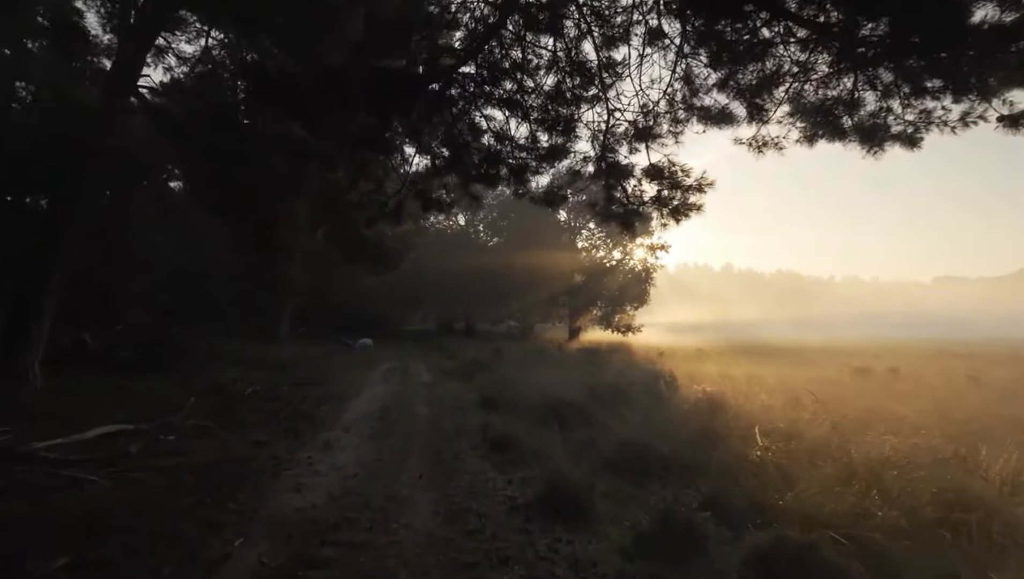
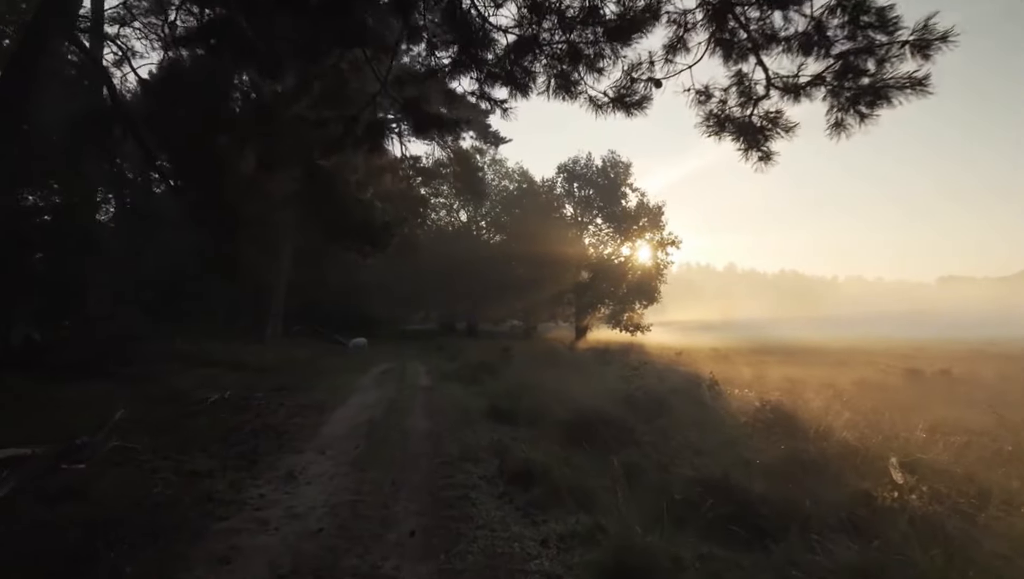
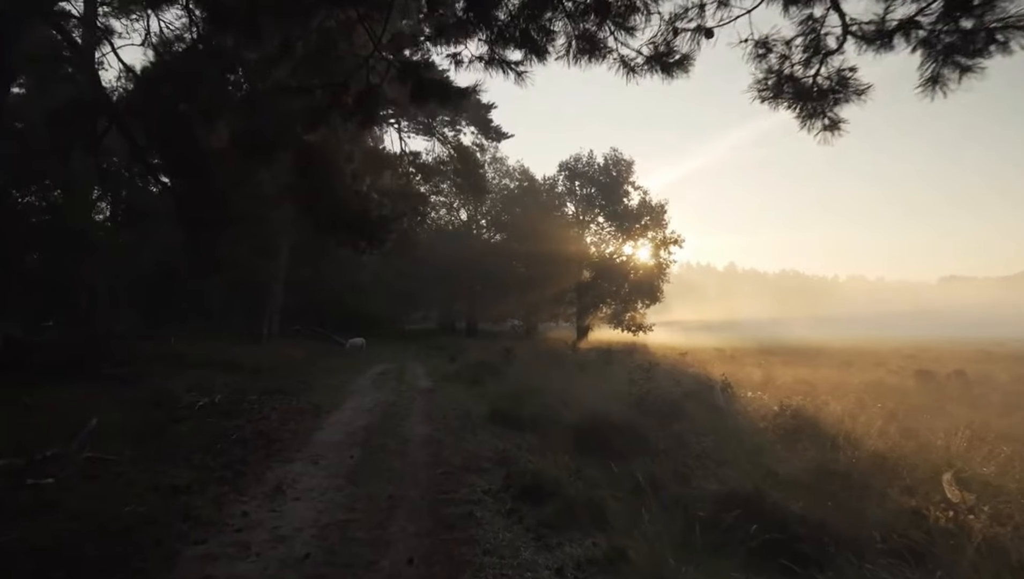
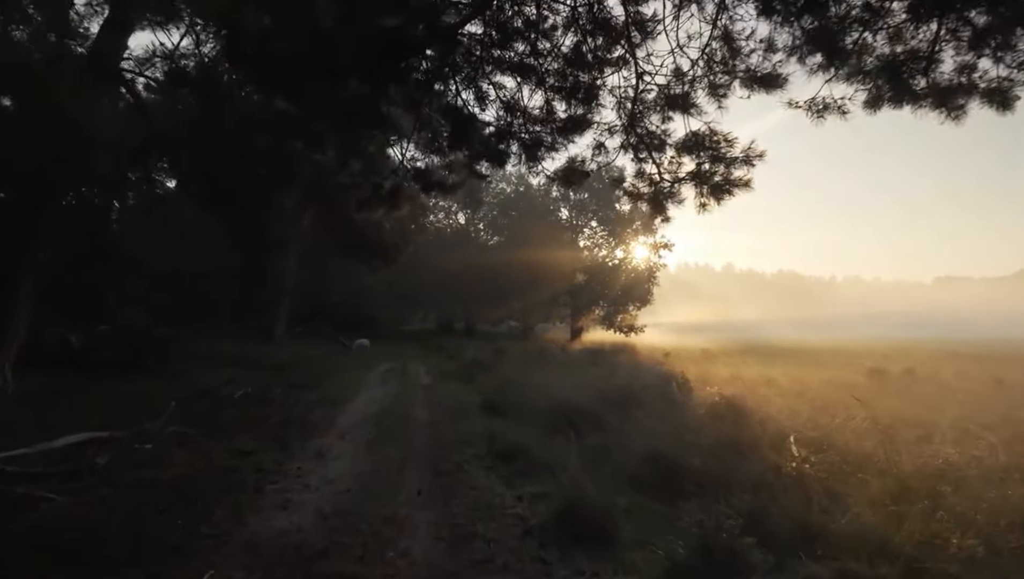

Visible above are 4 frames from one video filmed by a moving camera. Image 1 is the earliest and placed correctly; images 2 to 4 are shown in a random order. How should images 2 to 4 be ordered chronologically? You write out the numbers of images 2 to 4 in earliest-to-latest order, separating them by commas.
4, 2, 3
